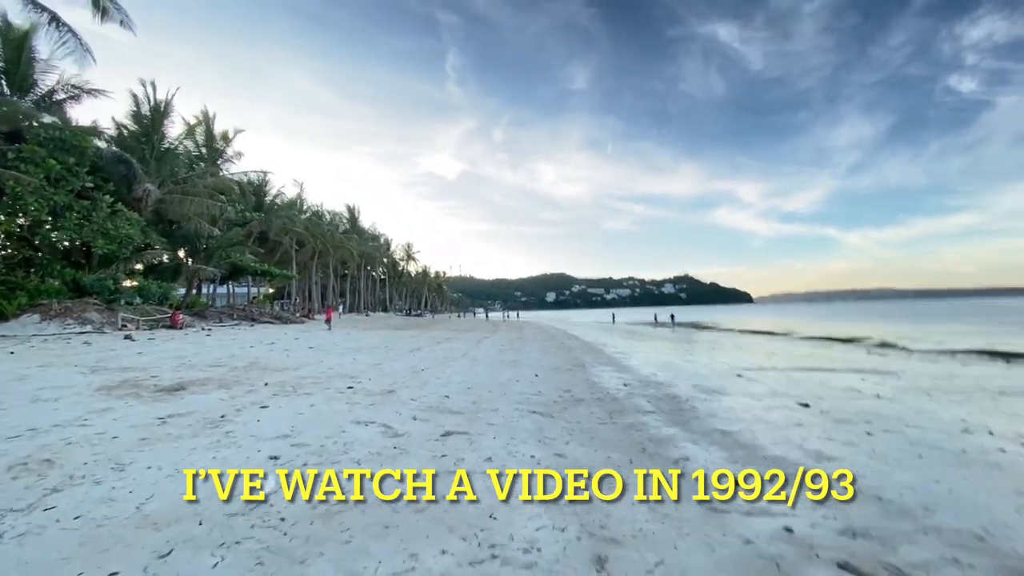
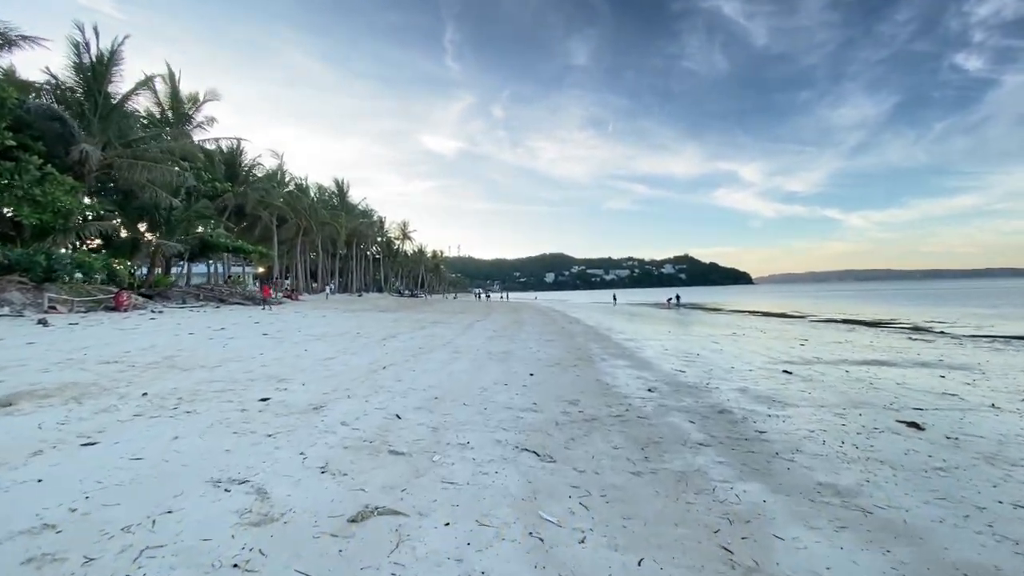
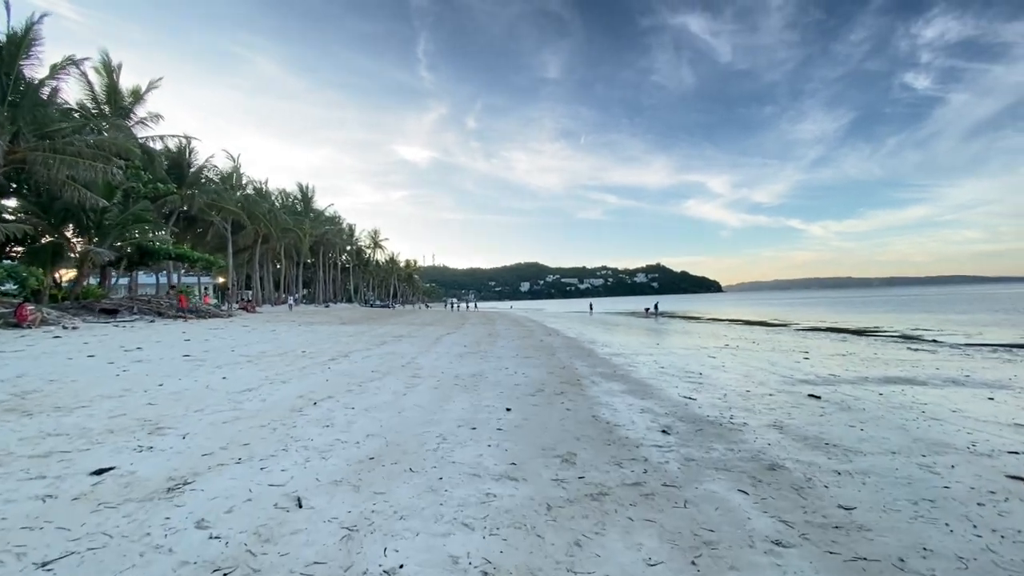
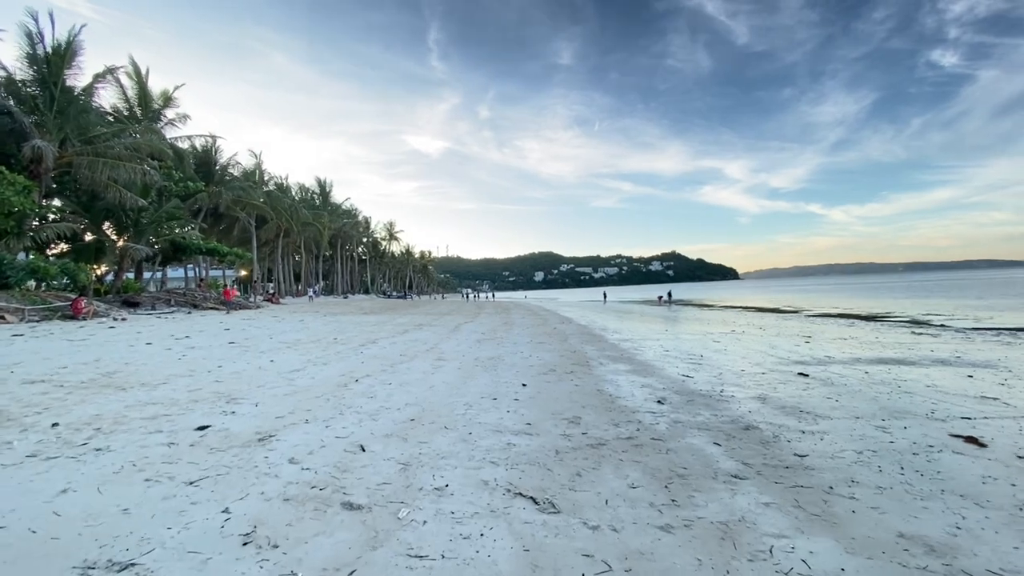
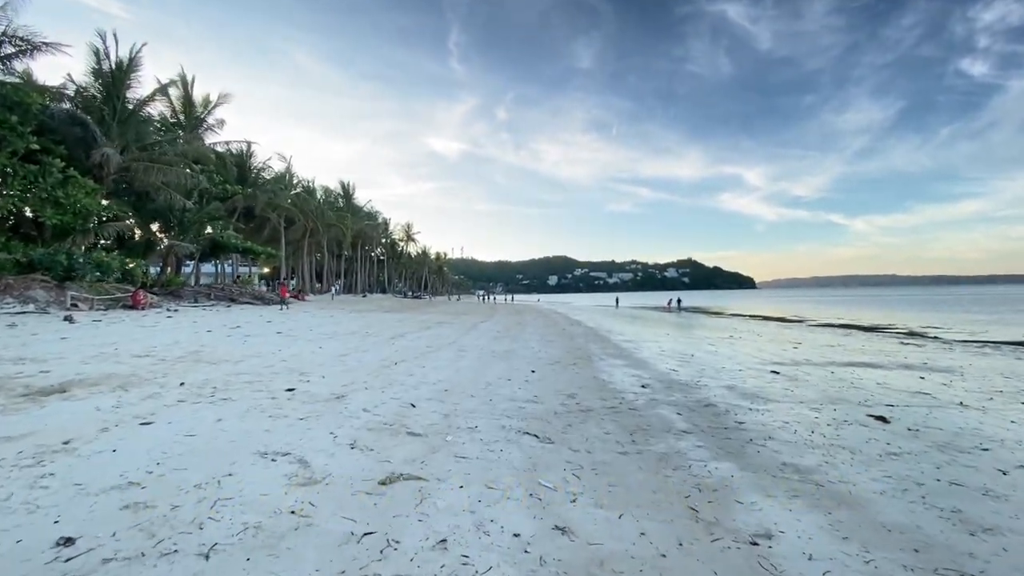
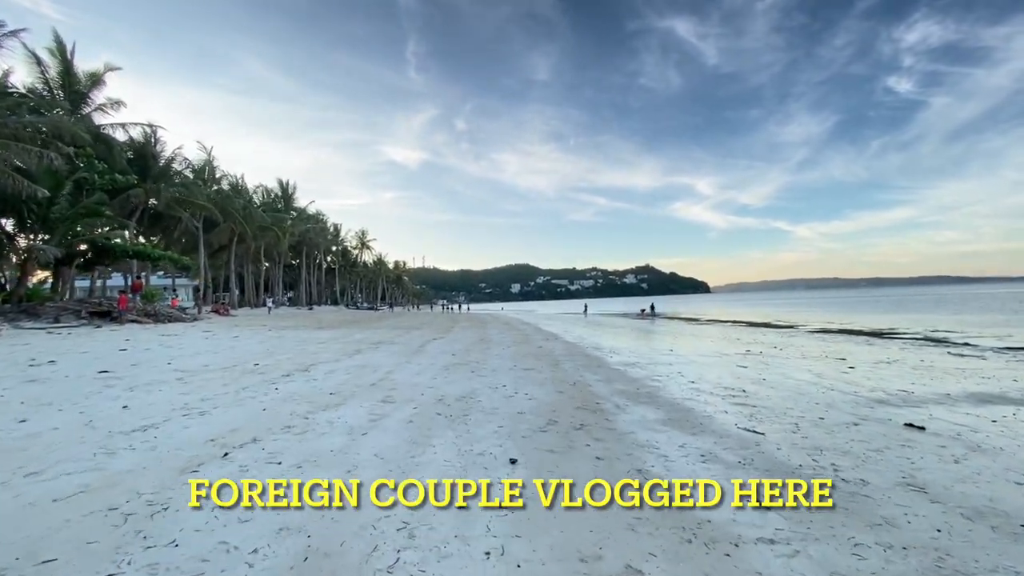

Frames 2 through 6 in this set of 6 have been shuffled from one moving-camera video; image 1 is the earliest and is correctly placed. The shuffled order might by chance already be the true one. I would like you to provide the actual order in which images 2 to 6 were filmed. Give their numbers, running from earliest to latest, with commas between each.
5, 2, 4, 3, 6
